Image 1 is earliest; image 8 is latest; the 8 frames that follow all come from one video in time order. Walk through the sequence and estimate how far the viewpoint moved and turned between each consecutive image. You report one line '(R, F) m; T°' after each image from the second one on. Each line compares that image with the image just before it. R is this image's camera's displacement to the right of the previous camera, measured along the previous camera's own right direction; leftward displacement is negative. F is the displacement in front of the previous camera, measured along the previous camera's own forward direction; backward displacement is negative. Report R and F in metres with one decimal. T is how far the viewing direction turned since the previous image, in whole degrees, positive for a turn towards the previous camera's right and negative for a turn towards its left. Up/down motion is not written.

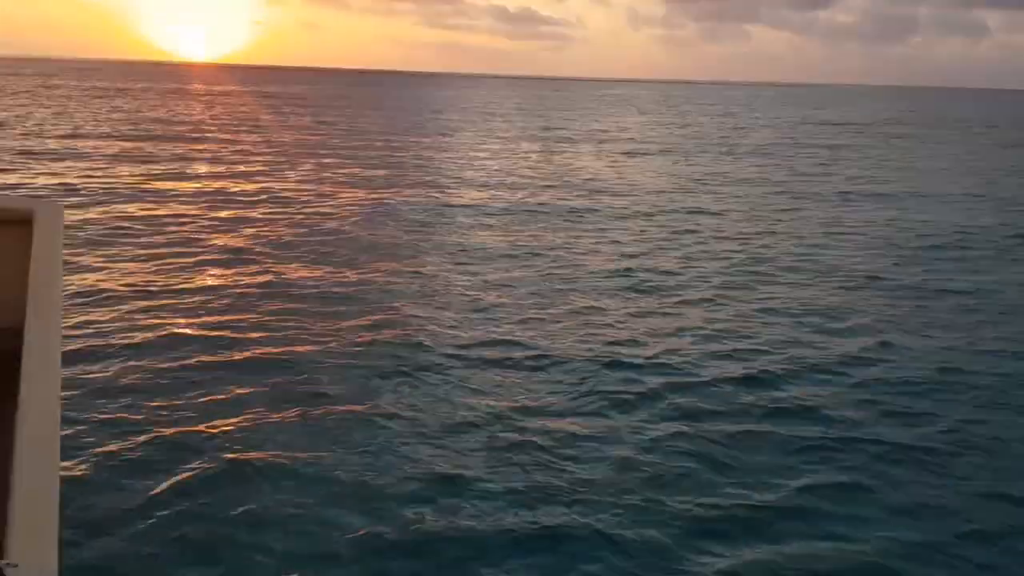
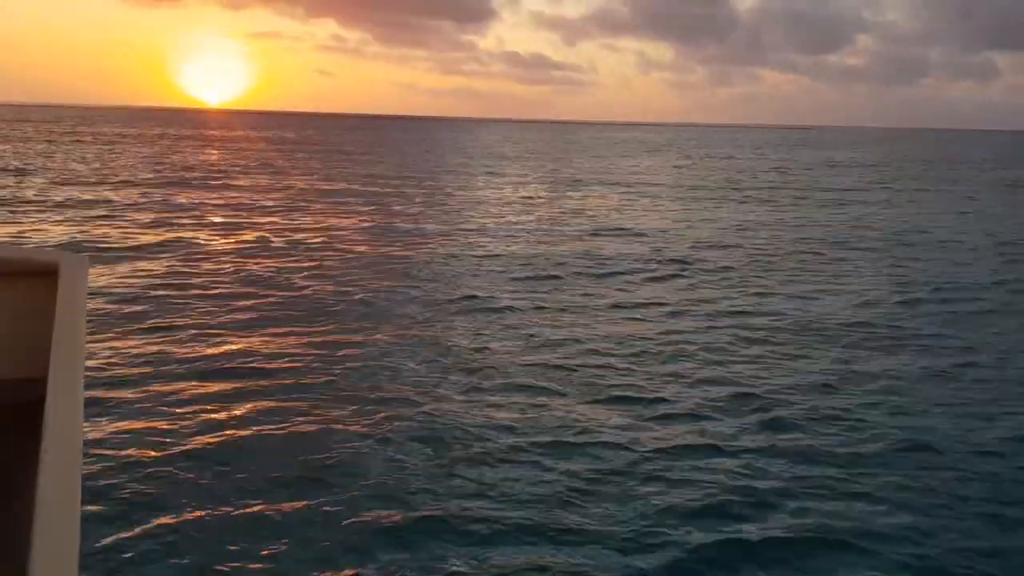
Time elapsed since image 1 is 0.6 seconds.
(-0.3, 0.0) m; -1°
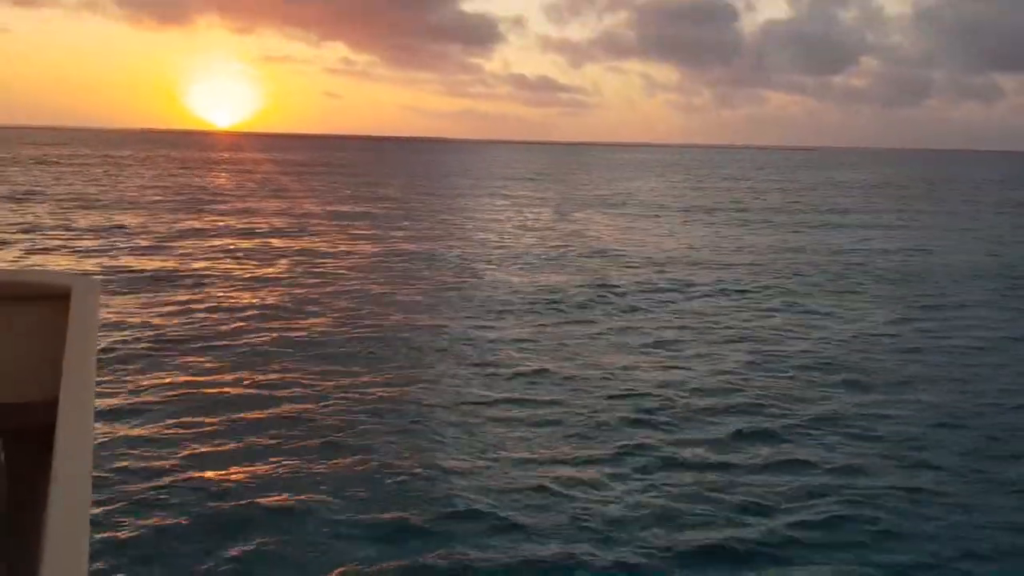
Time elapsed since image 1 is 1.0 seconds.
(-0.2, +0.1) m; 0°
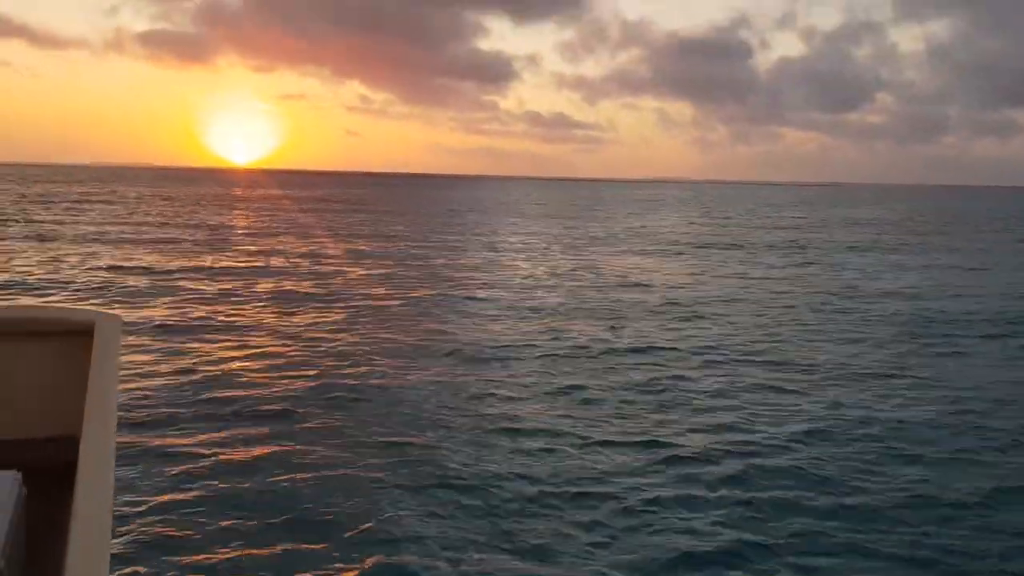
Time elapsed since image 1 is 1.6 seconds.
(-0.2, +0.1) m; -1°
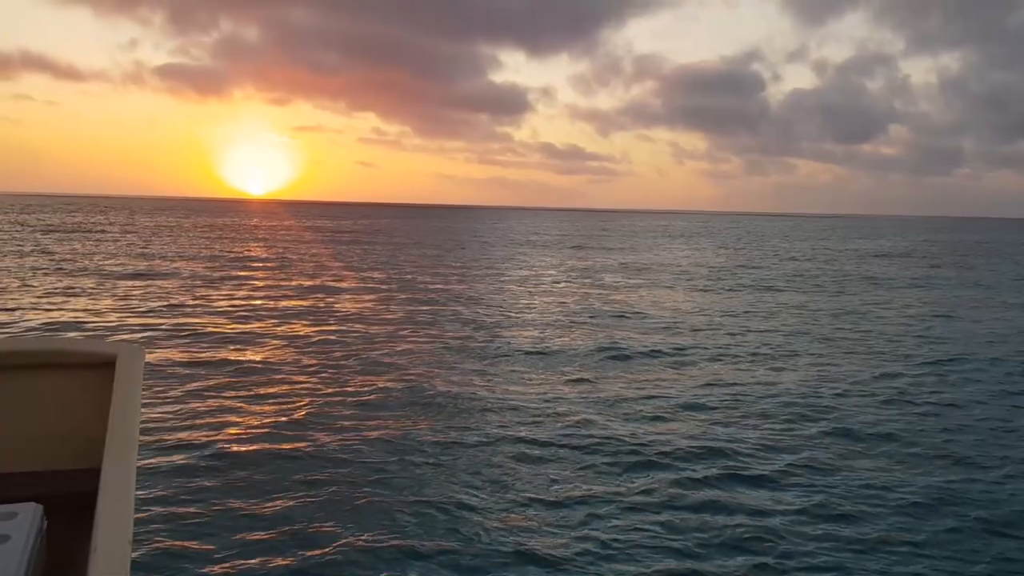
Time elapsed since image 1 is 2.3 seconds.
(-0.4, +0.1) m; -1°
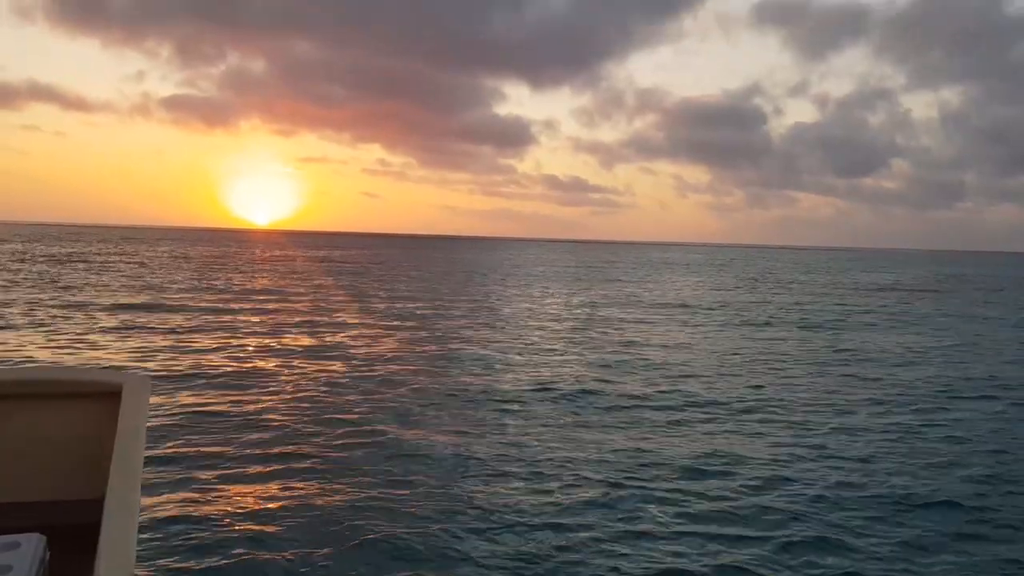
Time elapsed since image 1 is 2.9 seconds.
(-0.2, +0.1) m; 0°
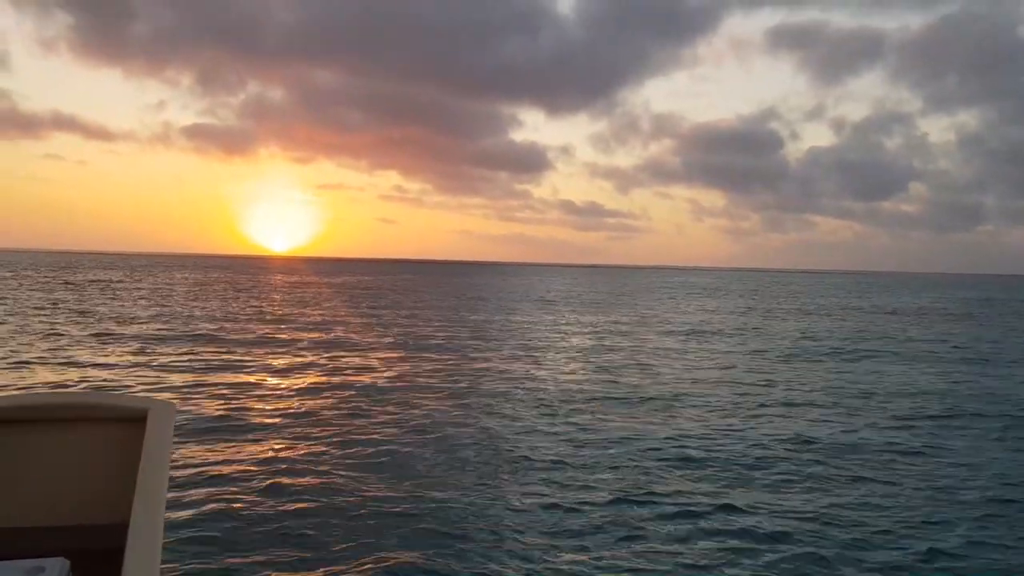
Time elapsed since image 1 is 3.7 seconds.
(-0.3, +0.1) m; -1°
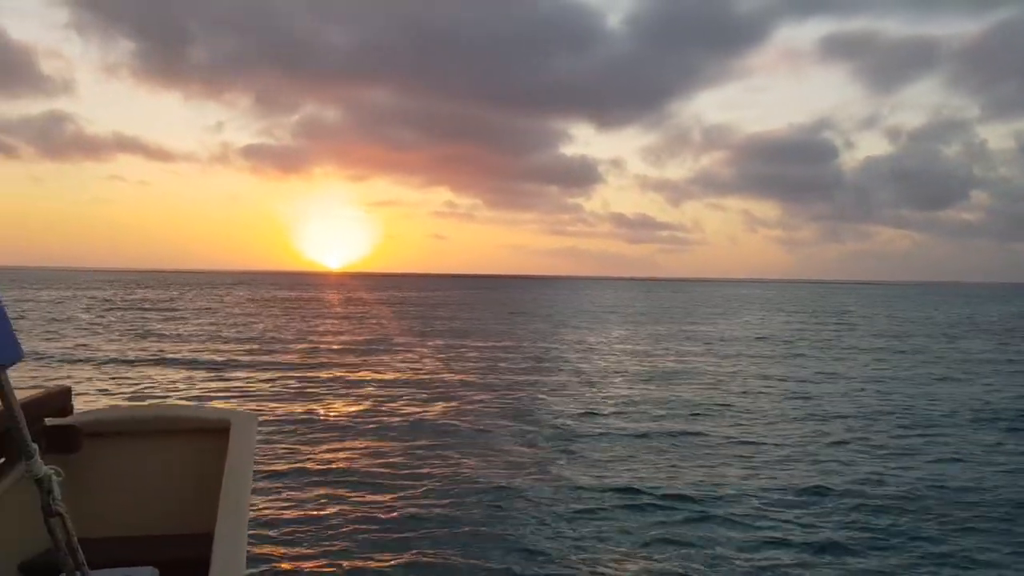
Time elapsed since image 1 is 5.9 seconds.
(-0.7, -0.1) m; -3°
